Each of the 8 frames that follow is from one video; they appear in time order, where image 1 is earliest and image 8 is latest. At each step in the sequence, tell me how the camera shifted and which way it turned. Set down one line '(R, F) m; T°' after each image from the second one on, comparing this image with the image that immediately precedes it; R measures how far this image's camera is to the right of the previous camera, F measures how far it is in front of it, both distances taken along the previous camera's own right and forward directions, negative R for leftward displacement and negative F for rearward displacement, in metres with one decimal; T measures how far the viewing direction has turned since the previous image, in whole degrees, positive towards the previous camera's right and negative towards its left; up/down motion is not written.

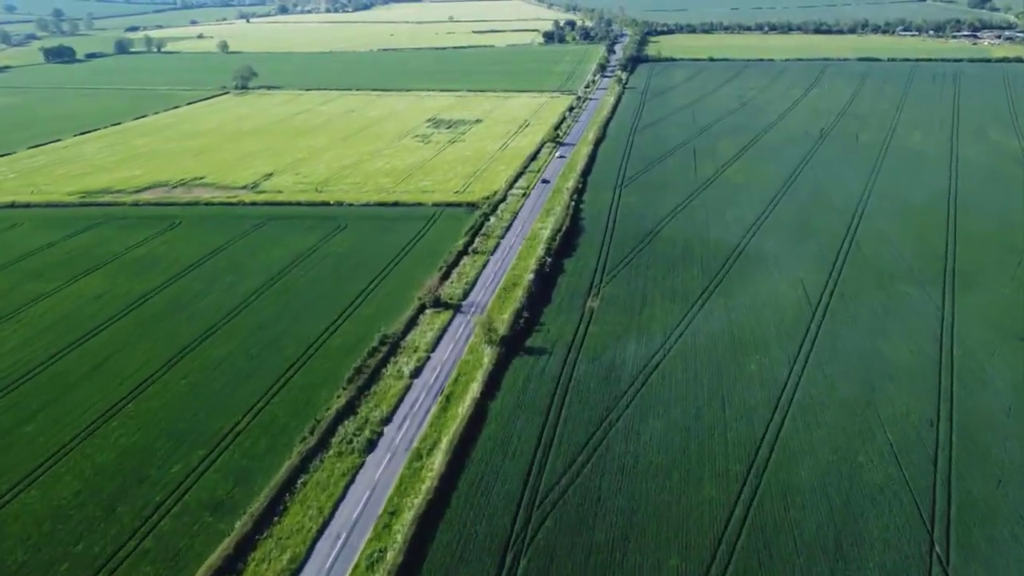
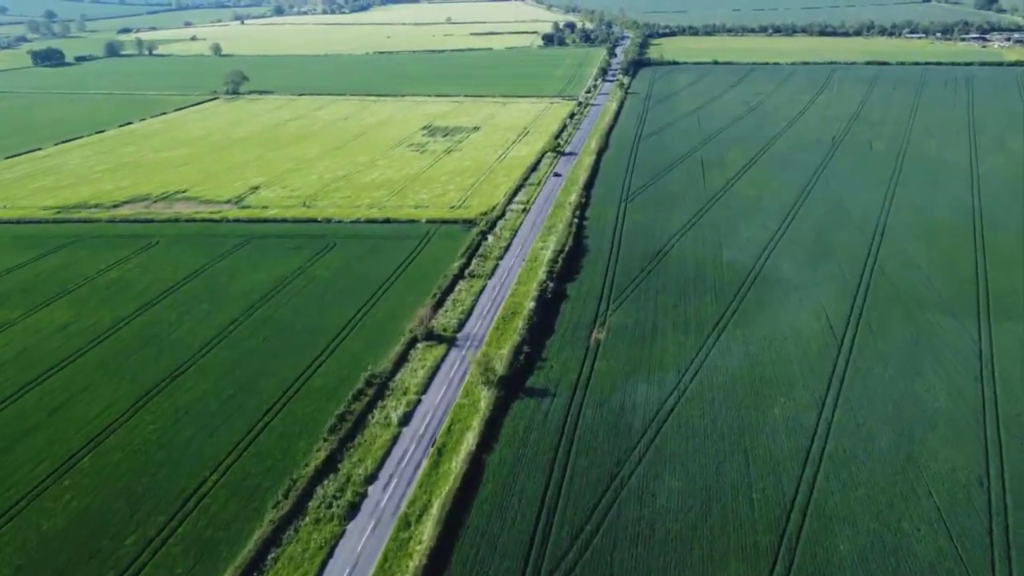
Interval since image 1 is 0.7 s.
(0.0, +3.3) m; 0°
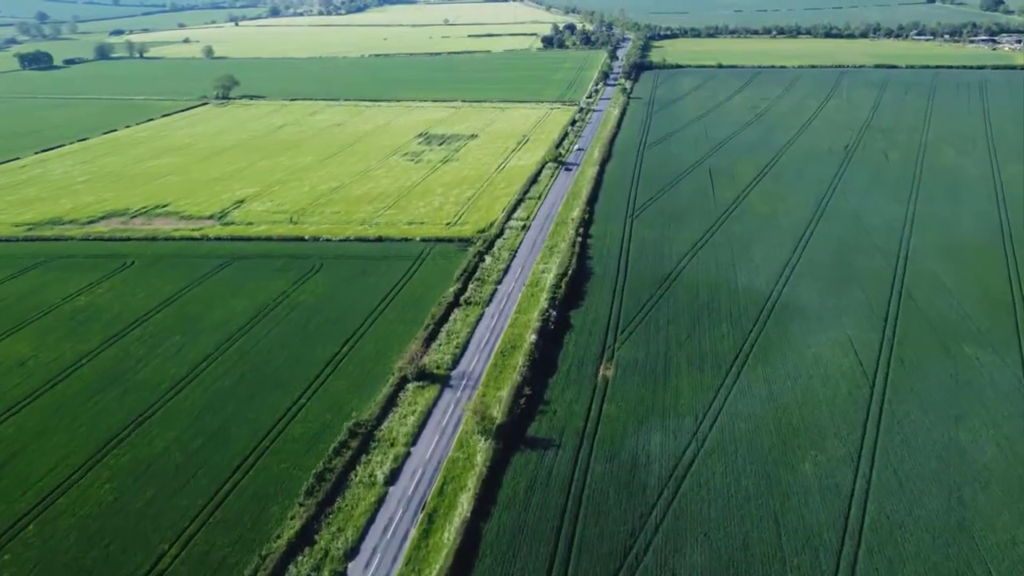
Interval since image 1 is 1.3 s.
(0.0, +3.4) m; 0°
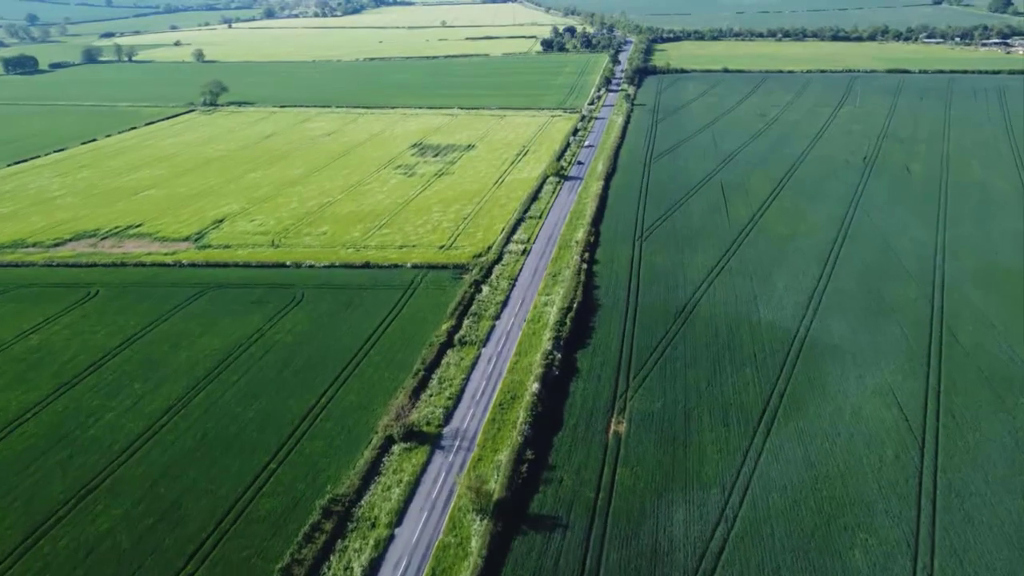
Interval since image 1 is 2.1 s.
(0.0, +4.1) m; 0°
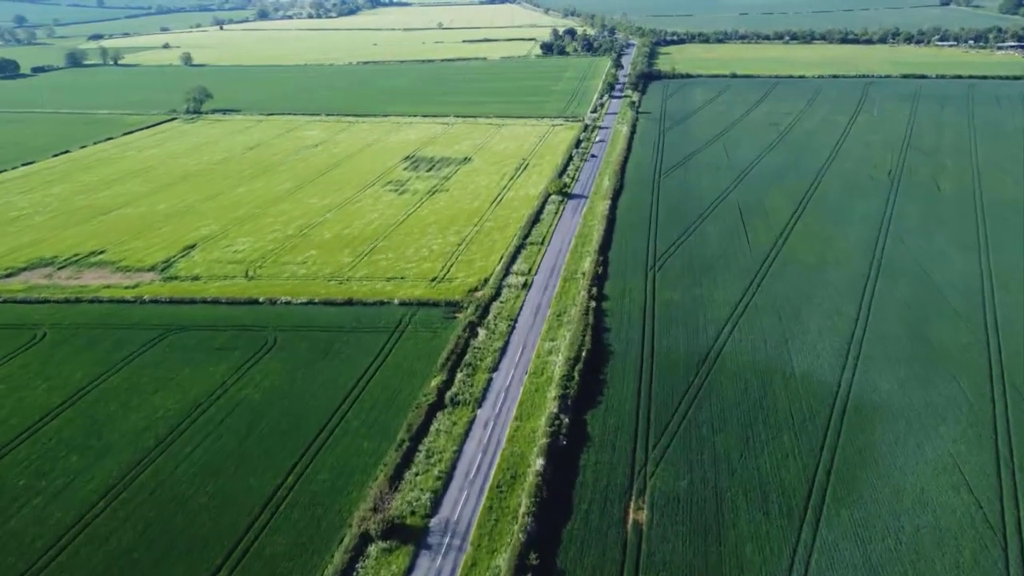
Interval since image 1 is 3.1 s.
(0.0, +5.0) m; 0°
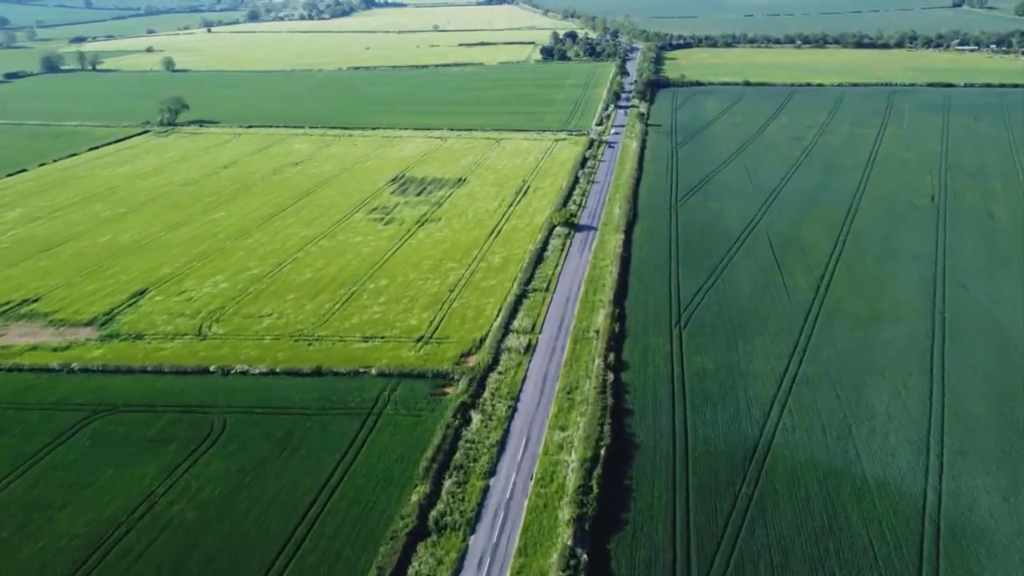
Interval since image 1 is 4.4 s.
(-0.1, +7.0) m; 0°
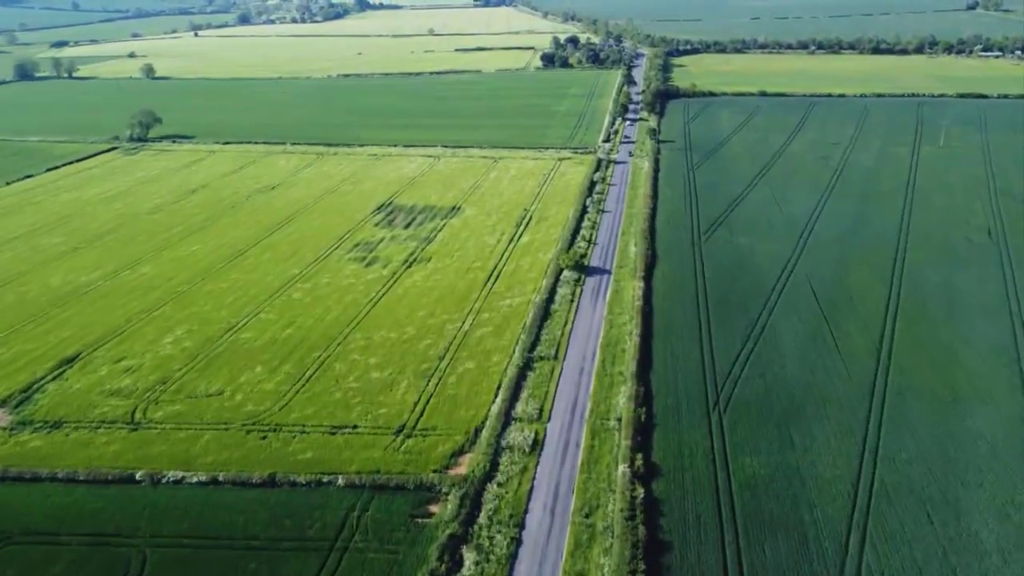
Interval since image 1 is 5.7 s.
(-0.2, +7.2) m; 0°
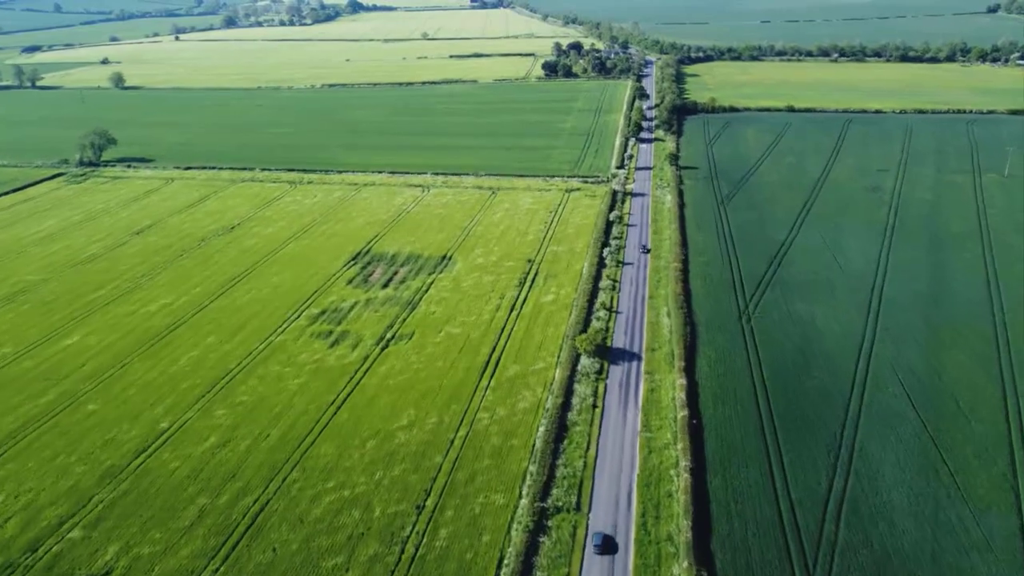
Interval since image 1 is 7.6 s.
(-0.3, +9.9) m; 0°
